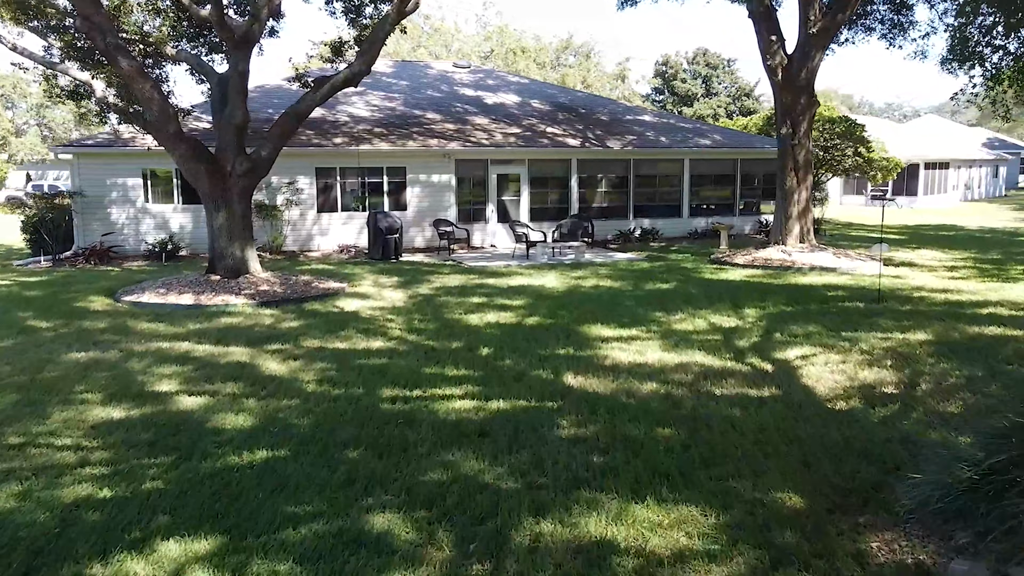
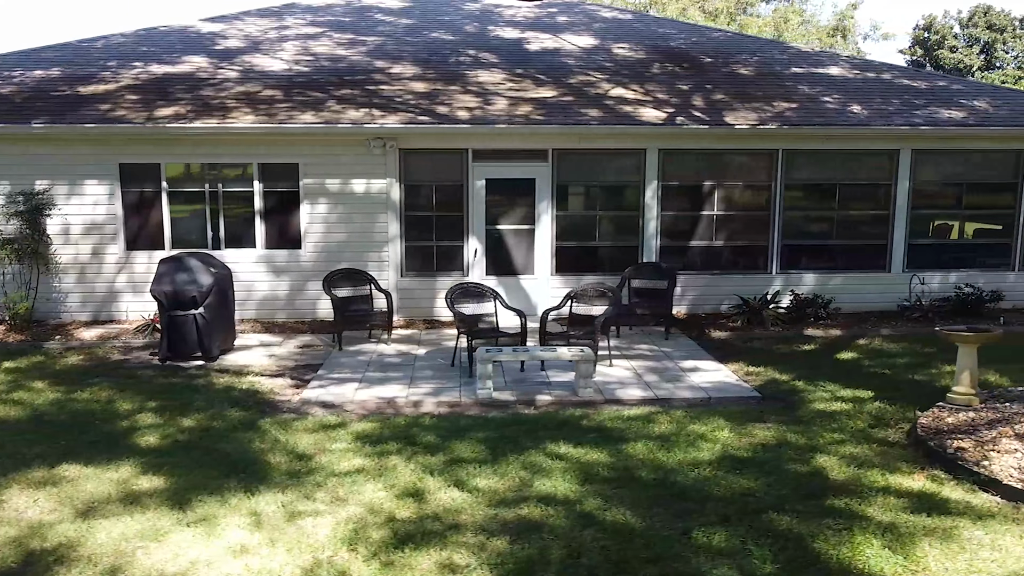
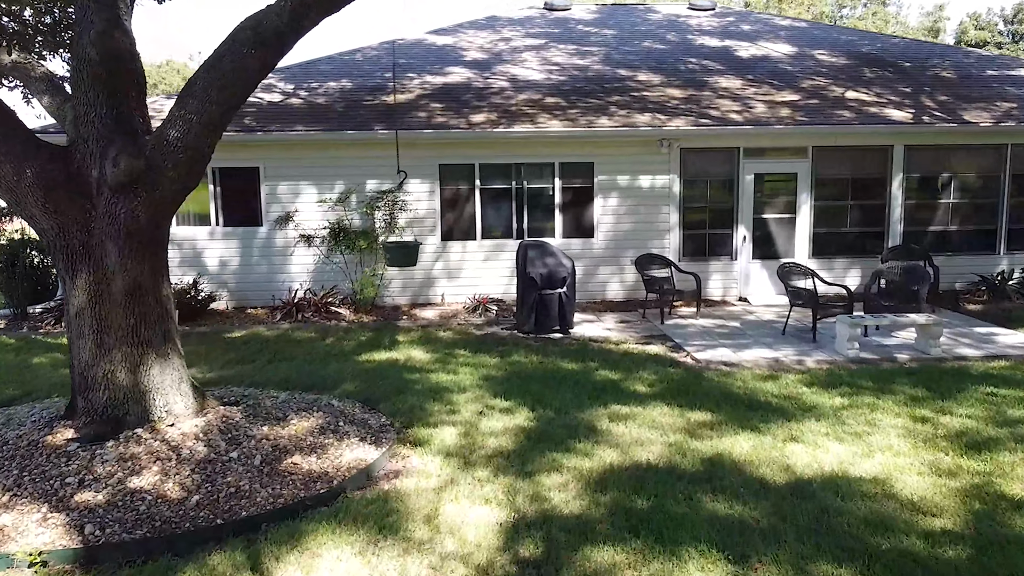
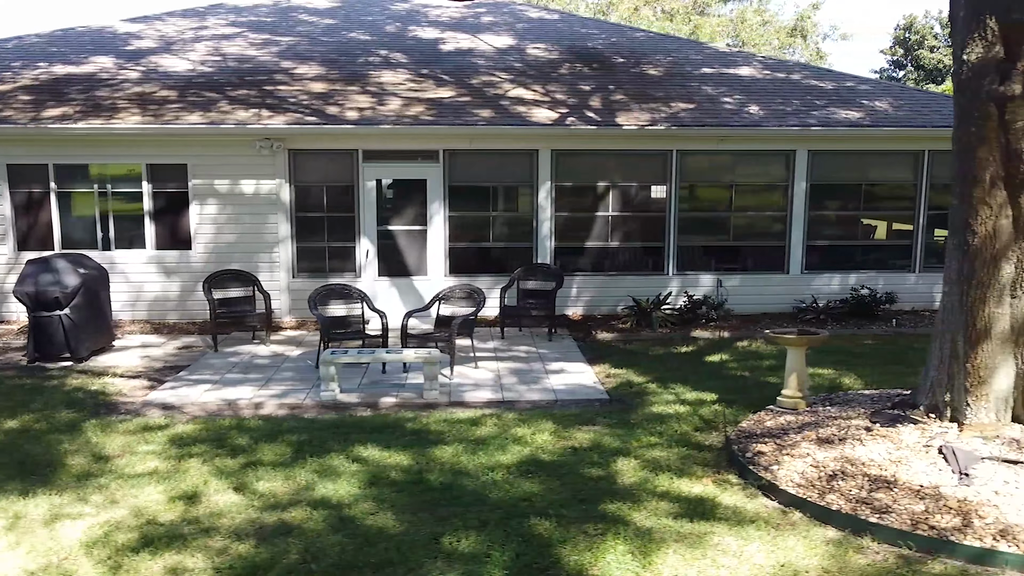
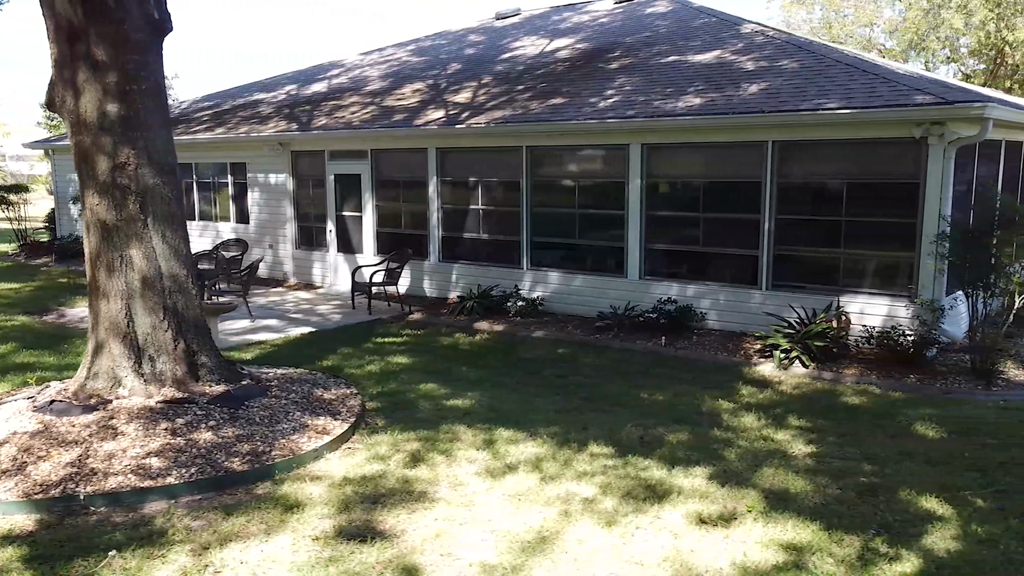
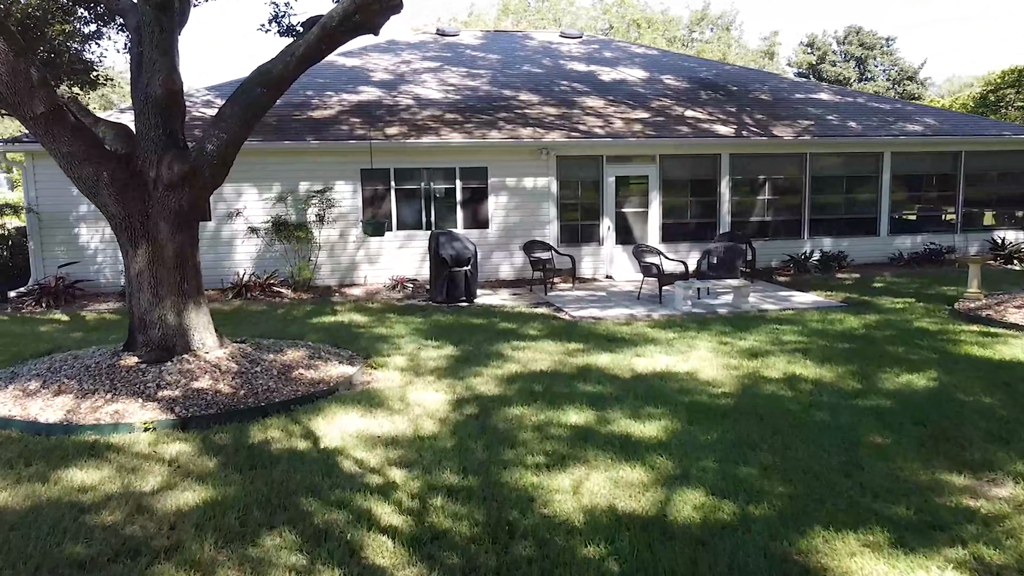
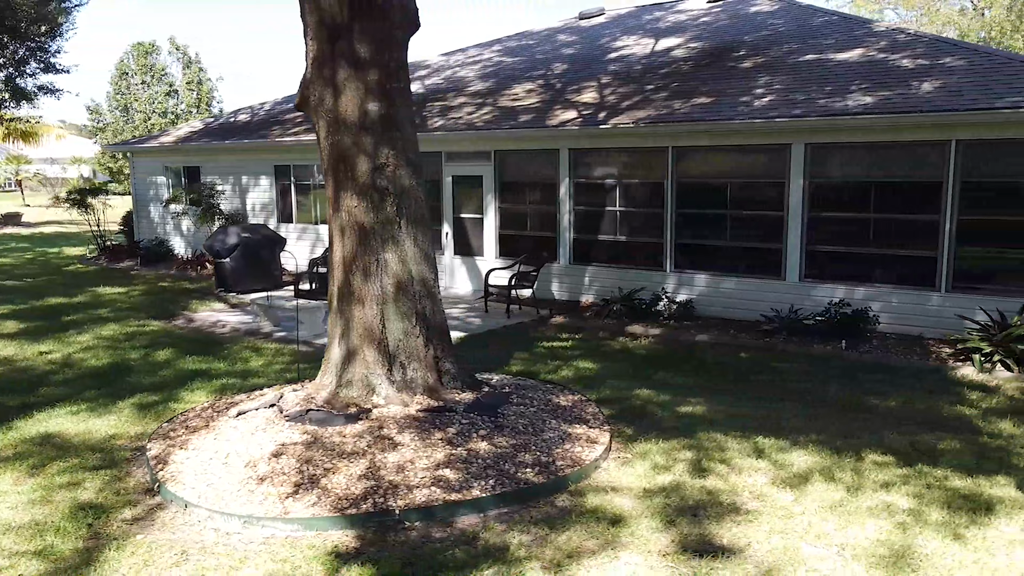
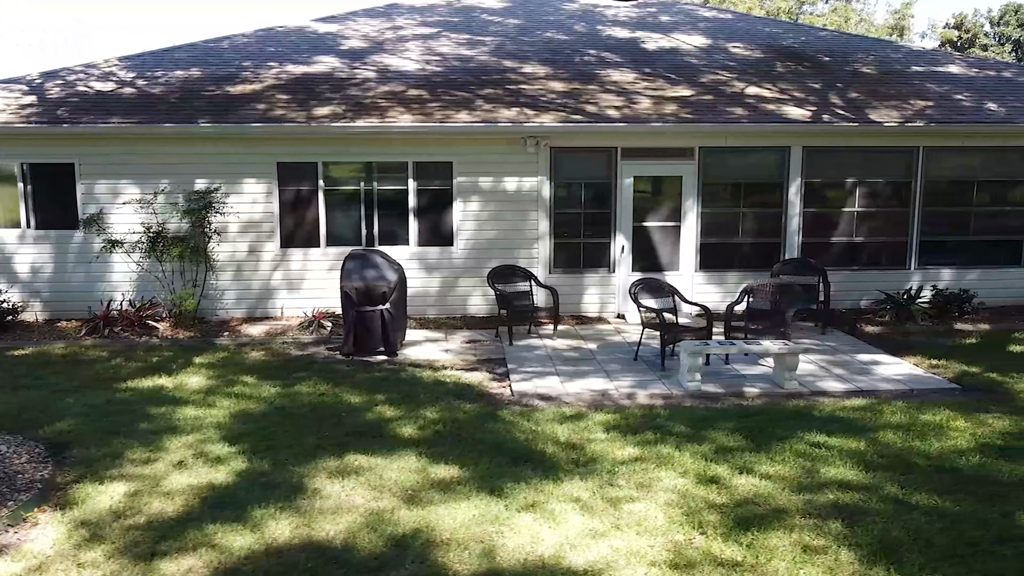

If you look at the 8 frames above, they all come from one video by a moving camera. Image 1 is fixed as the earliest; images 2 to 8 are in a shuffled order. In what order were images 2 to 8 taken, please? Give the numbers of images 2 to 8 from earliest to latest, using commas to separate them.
6, 3, 8, 2, 4, 7, 5
